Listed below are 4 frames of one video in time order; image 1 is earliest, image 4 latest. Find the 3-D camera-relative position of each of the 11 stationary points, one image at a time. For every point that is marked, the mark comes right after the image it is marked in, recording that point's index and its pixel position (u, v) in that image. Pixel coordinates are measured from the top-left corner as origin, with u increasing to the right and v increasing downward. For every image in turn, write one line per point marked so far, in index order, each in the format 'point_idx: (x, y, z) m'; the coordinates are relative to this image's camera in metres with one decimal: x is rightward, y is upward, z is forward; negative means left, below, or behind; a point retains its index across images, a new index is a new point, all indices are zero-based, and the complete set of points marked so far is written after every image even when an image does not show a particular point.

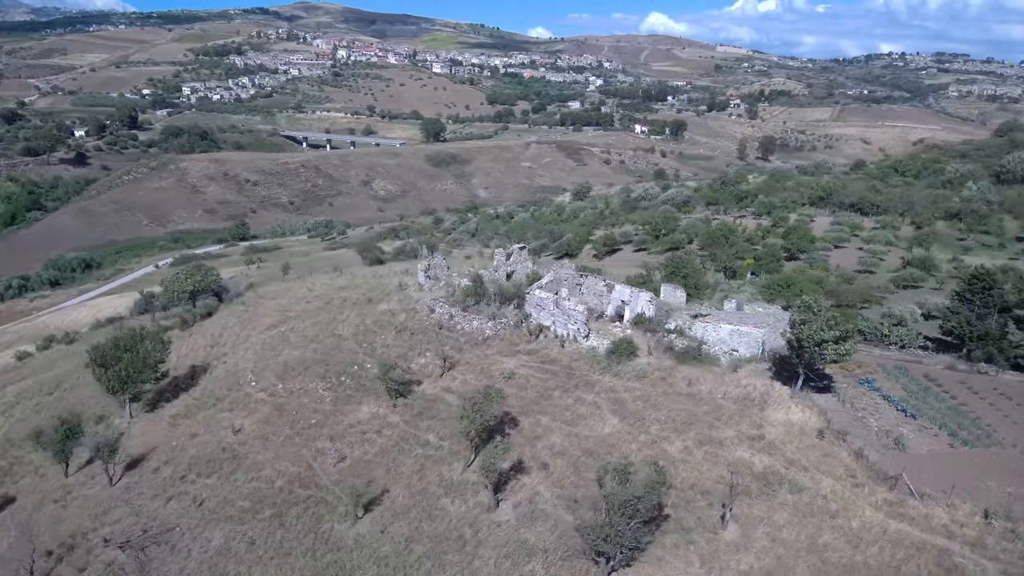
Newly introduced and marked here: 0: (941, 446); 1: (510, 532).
0: (+8.8, -3.2, +13.4) m
1: (0.0, -4.8, +13.0) m
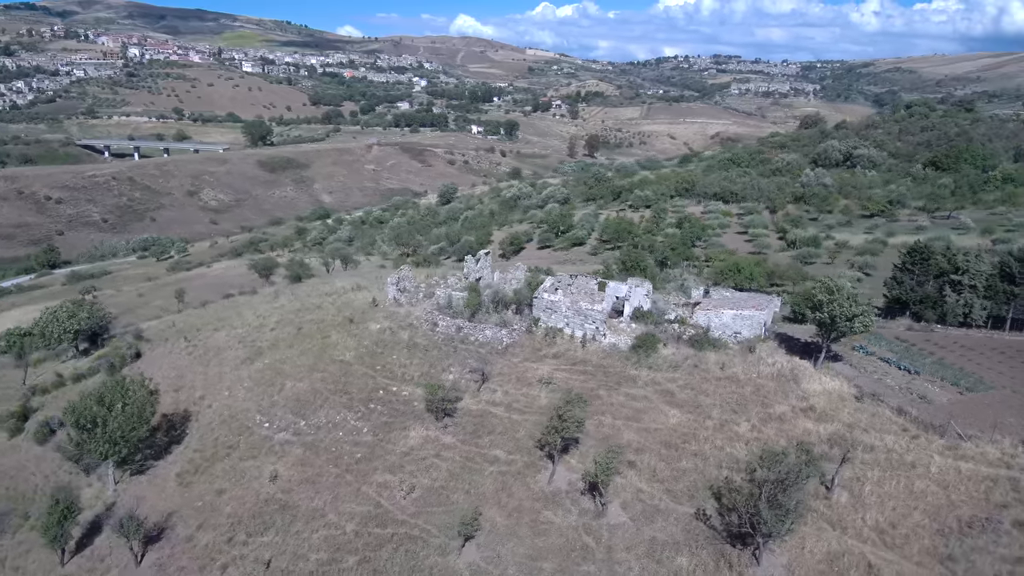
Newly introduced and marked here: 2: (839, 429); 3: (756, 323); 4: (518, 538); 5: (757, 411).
0: (+10.8, -2.6, +15.9) m
1: (+2.5, -4.9, +13.3) m
2: (+7.5, -3.2, +15.0) m
3: (+7.4, -1.0, +19.8) m
4: (+0.1, -5.2, +13.6) m
5: (+6.0, -3.0, +16.0) m
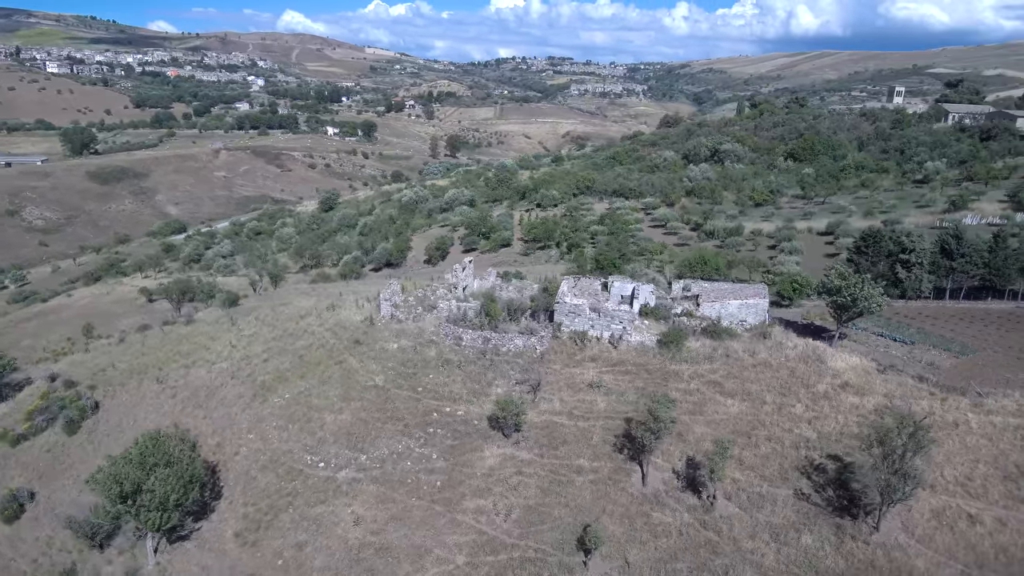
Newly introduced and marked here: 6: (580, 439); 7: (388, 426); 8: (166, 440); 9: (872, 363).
0: (+12.3, -2.0, +18.3) m
1: (+5.0, -4.9, +13.9) m
2: (+9.4, -2.9, +16.7) m
3: (+8.0, -0.7, +21.3) m
4: (+2.7, -5.3, +13.7) m
5: (+7.7, -2.7, +17.3) m
6: (+1.7, -3.8, +16.3) m
7: (-3.1, -3.5, +16.5) m
8: (-7.6, -3.3, +14.3) m
9: (+10.0, -2.1, +18.3) m
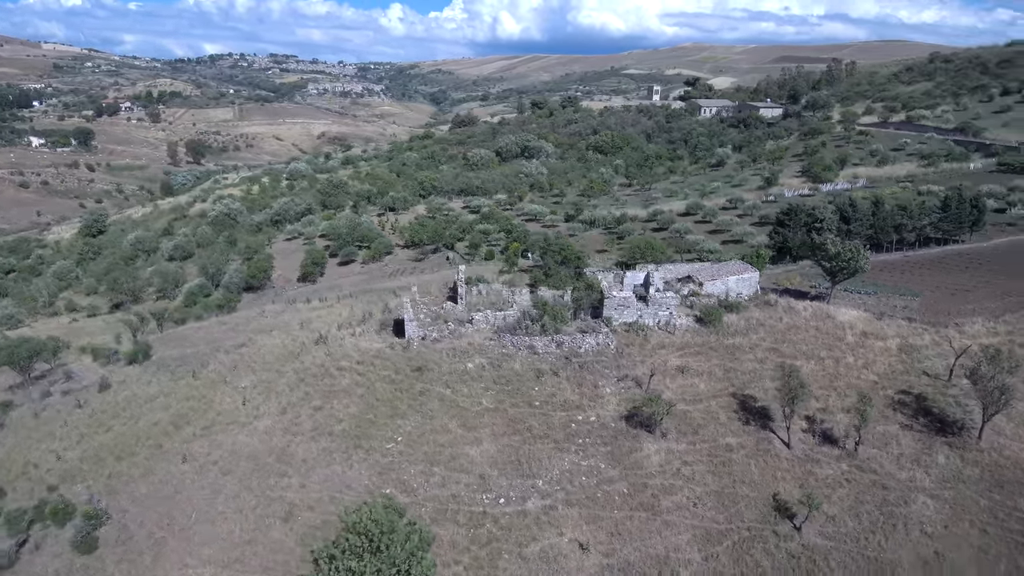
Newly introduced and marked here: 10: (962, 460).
0: (+14.0, -0.5, +22.9) m
1: (+9.3, -4.1, +16.2) m
2: (+12.0, -1.7, +20.3) m
3: (+8.8, +0.2, +24.1) m
4: (+7.2, -4.8, +15.1) m
5: (+10.2, -1.7, +20.3) m
6: (+5.1, -3.4, +17.1) m
7: (+0.6, -3.8, +15.5) m
8: (-2.7, -4.1, +11.8) m
9: (+11.9, -0.8, +22.0) m
10: (+10.9, -4.2, +15.9) m
